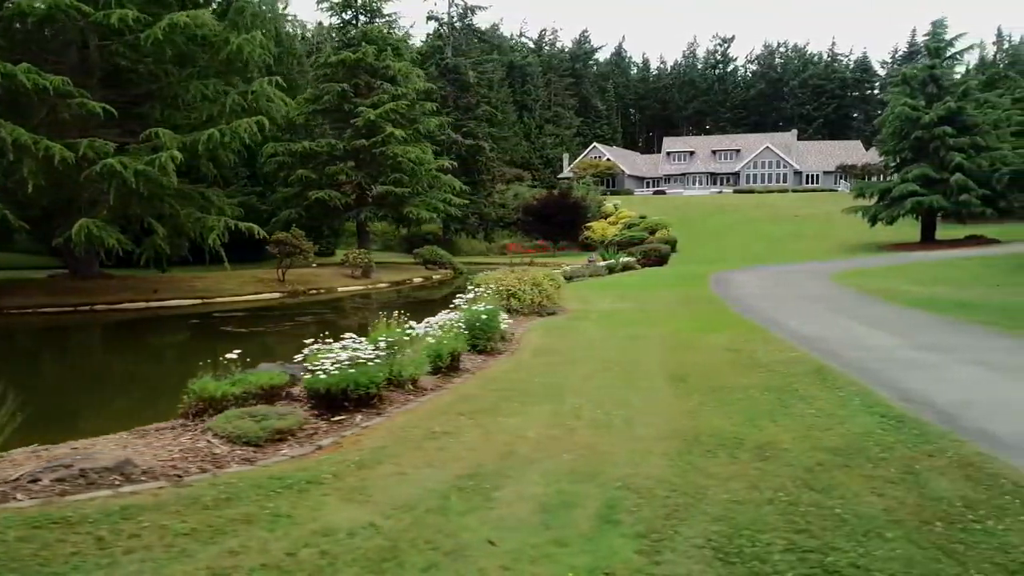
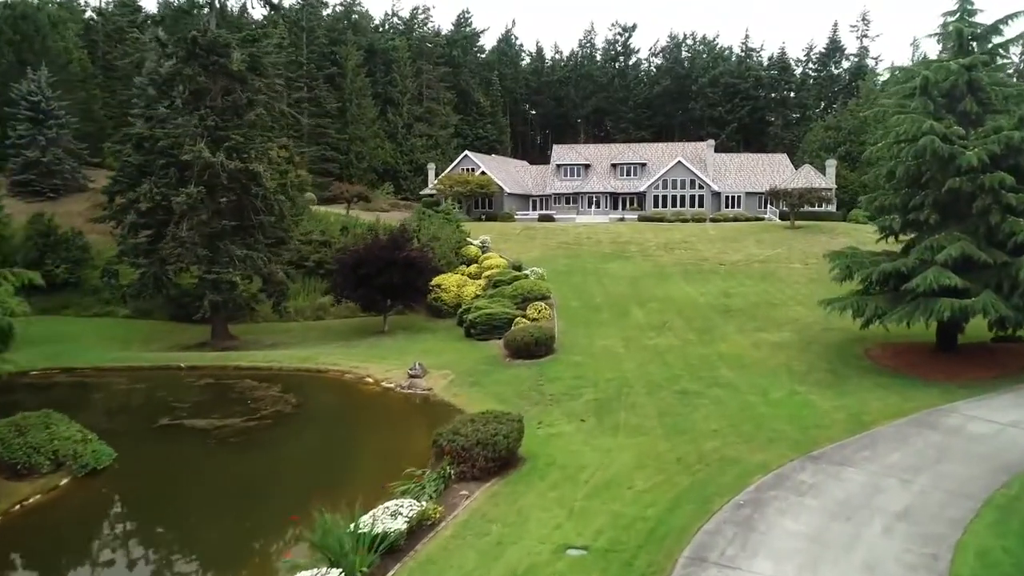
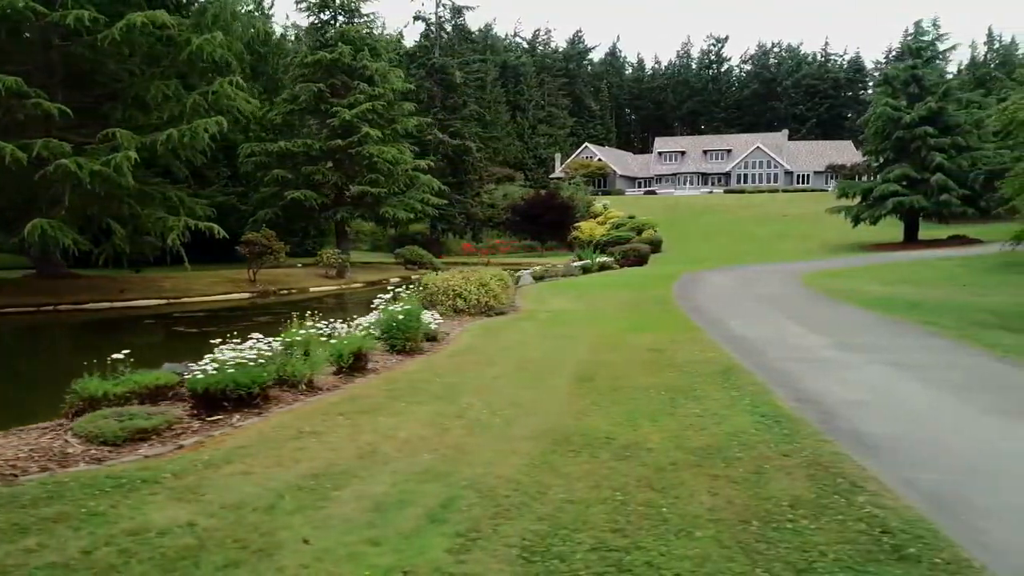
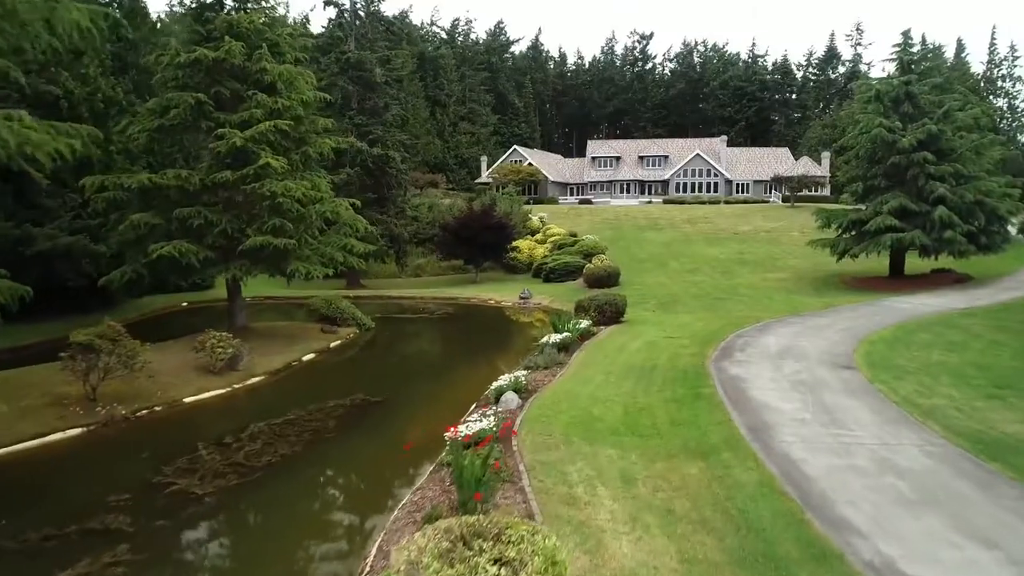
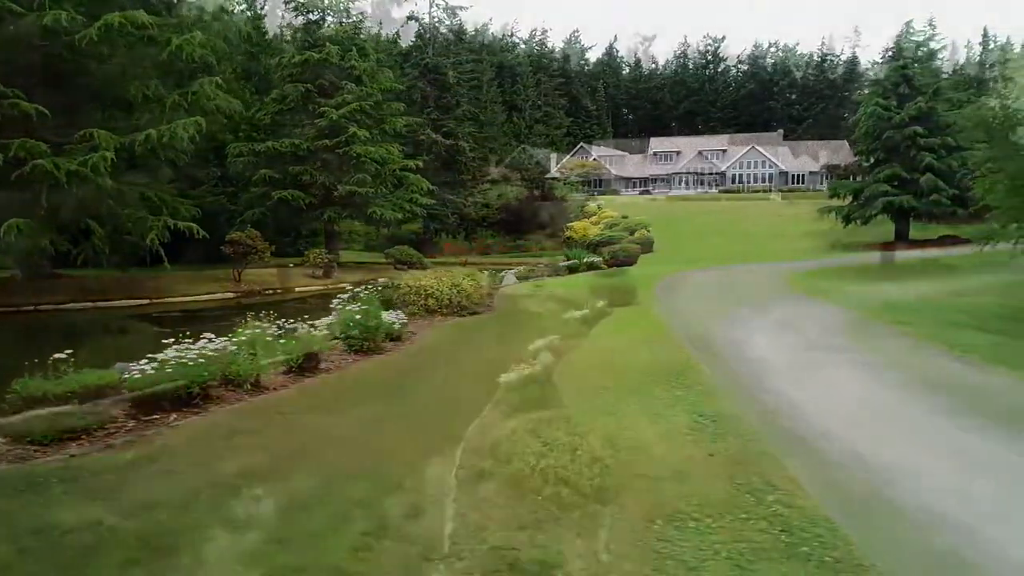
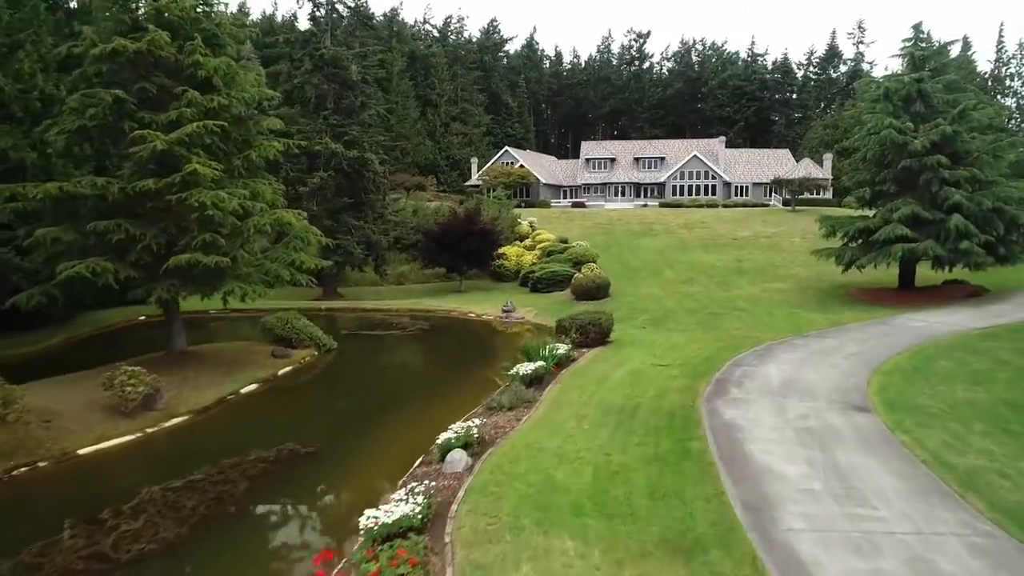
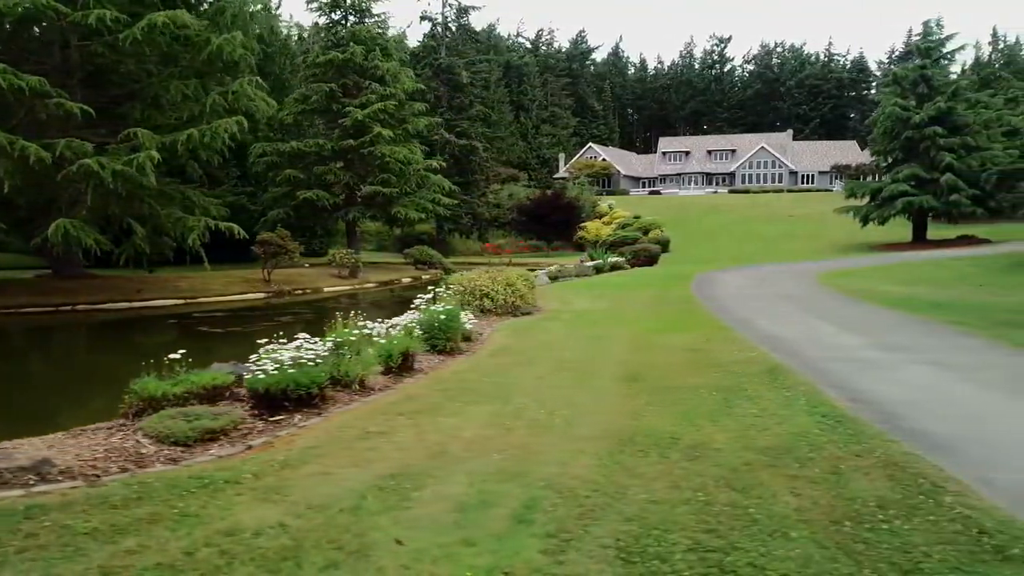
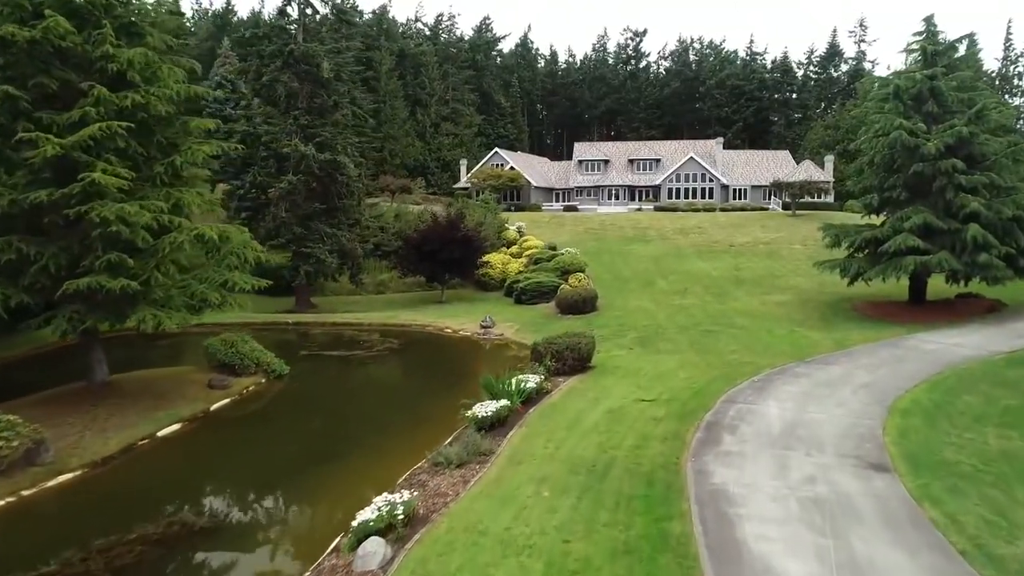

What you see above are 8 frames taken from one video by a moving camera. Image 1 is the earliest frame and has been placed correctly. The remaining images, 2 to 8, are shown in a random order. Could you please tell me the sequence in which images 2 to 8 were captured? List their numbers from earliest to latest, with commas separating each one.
7, 3, 5, 4, 6, 8, 2
